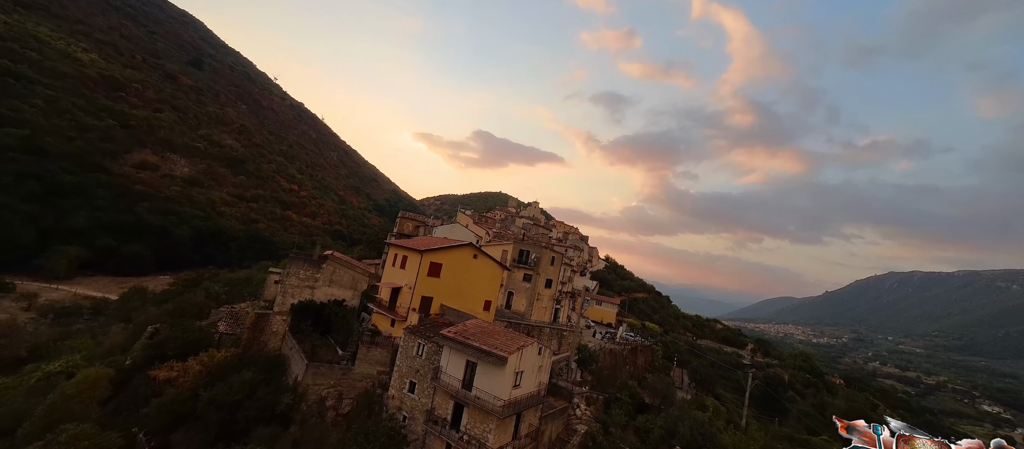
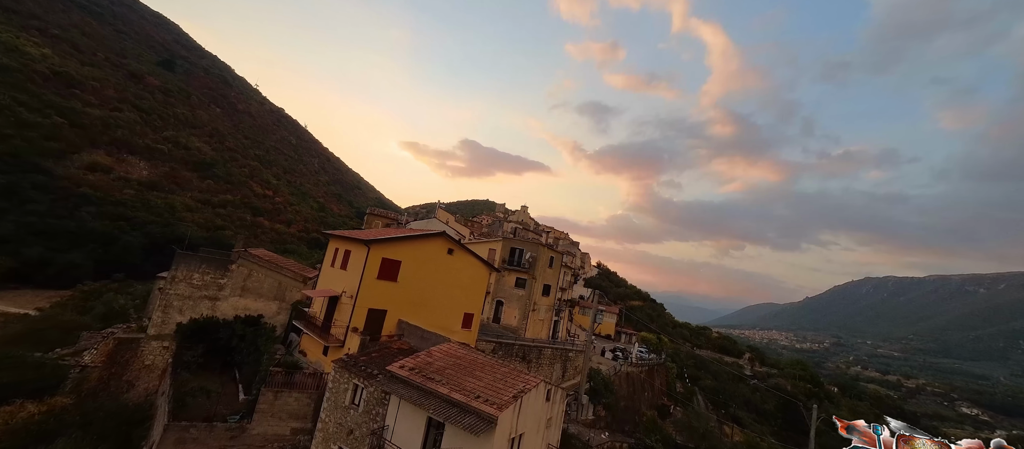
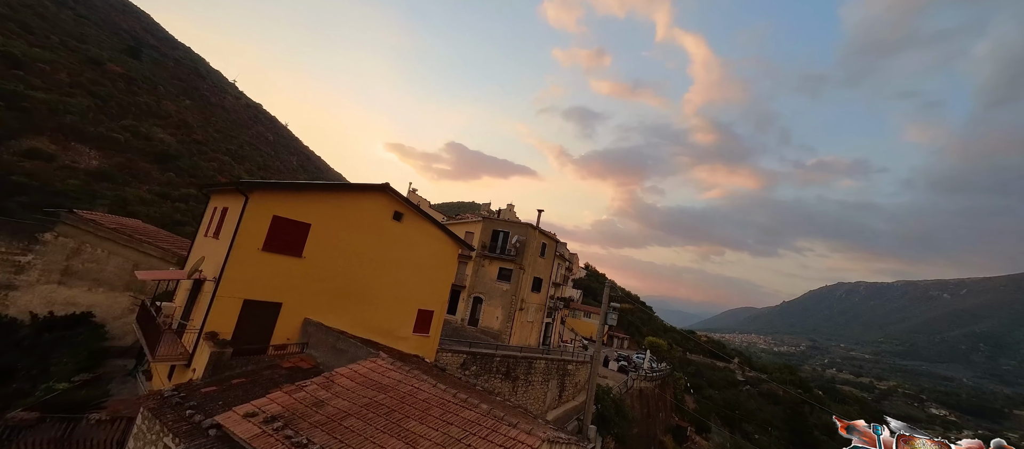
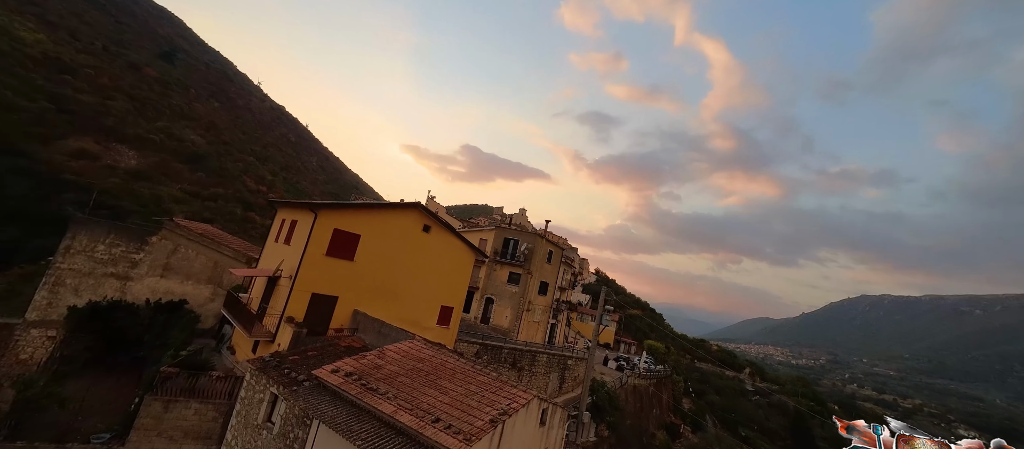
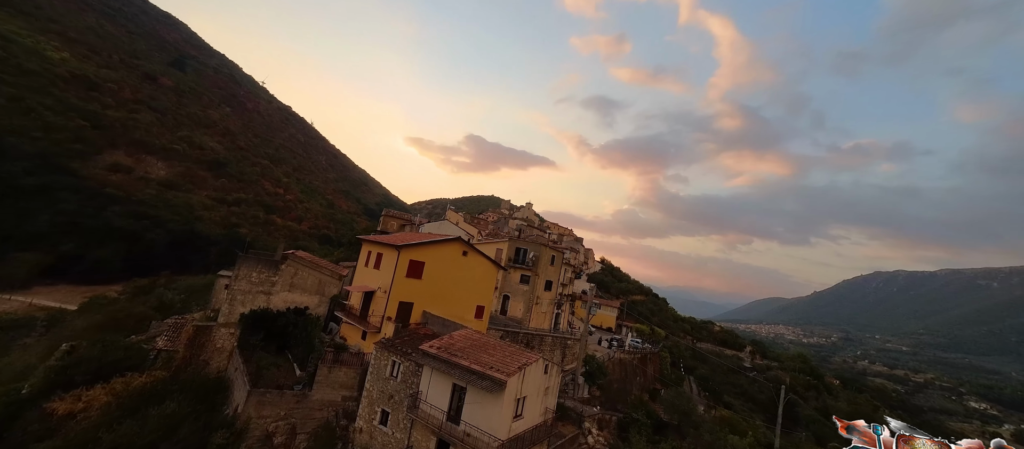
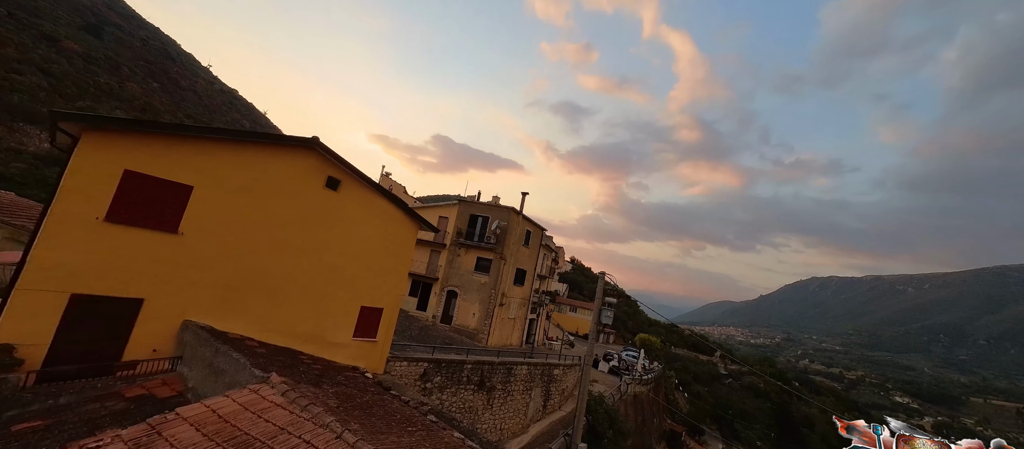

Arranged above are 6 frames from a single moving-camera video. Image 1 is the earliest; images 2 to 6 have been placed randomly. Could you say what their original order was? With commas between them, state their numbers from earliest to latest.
5, 2, 4, 3, 6
